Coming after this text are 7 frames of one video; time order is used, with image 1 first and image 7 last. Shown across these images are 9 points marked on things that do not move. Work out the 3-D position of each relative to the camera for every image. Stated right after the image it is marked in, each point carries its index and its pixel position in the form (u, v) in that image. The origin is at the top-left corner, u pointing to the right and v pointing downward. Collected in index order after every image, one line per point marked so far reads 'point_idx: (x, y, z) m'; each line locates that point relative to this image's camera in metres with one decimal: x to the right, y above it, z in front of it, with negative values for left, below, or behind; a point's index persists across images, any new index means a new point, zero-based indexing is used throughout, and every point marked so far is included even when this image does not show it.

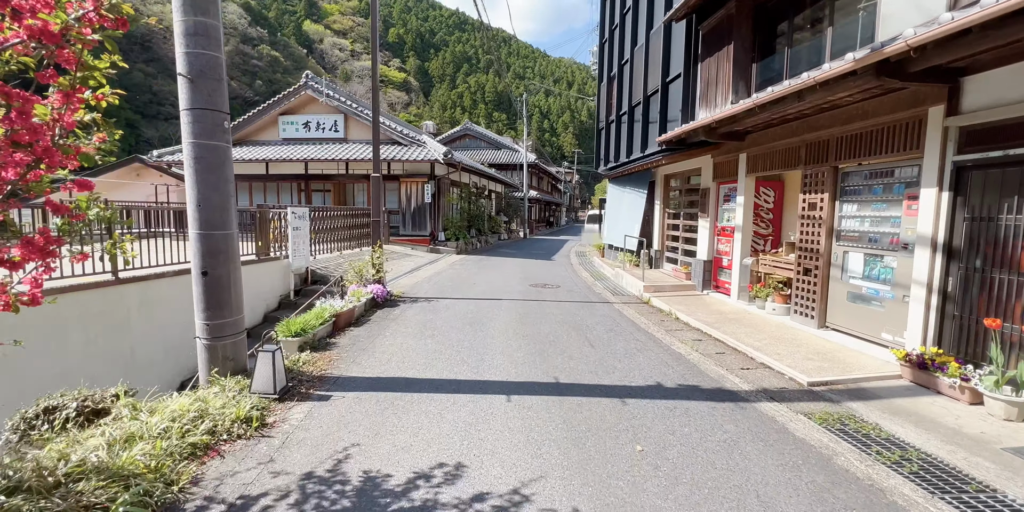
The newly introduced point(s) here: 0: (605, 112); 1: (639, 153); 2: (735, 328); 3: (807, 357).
0: (+2.9, +4.4, +14.0) m
1: (+3.0, +2.5, +10.9) m
2: (+2.9, -1.0, +6.0) m
3: (+3.1, -1.1, +4.8) m
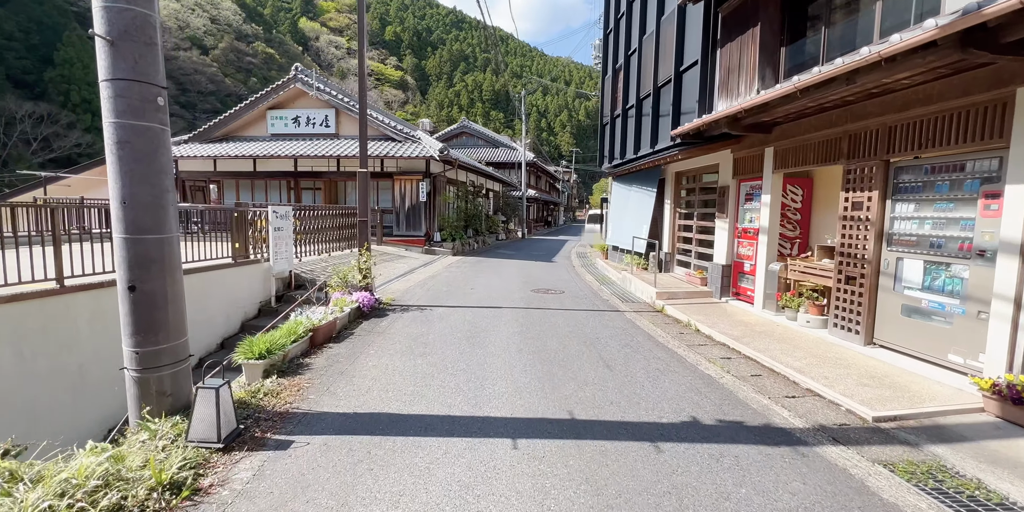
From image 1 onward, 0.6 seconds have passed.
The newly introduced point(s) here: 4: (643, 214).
0: (+2.9, +4.4, +13.3) m
1: (+3.0, +2.4, +10.2) m
2: (+3.0, -1.0, +5.3) m
3: (+3.1, -1.1, +4.1) m
4: (+3.0, +0.9, +10.7) m
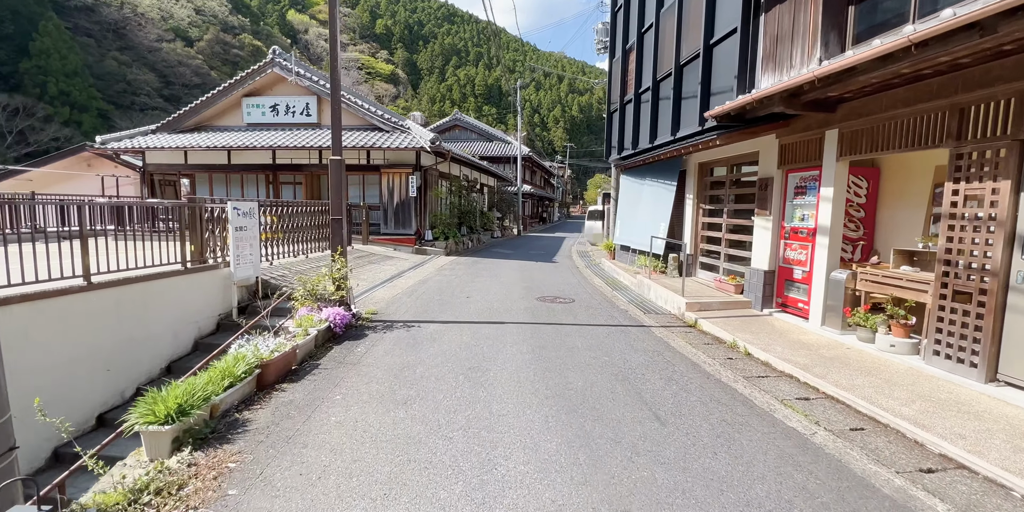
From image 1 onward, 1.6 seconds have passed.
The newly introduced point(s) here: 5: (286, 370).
0: (+2.8, +4.3, +12.1) m
1: (+3.0, +2.4, +9.0) m
2: (+3.1, -1.1, +4.1) m
3: (+3.3, -1.2, +2.9) m
4: (+3.1, +0.9, +9.5) m
5: (-2.0, -1.0, +4.0) m
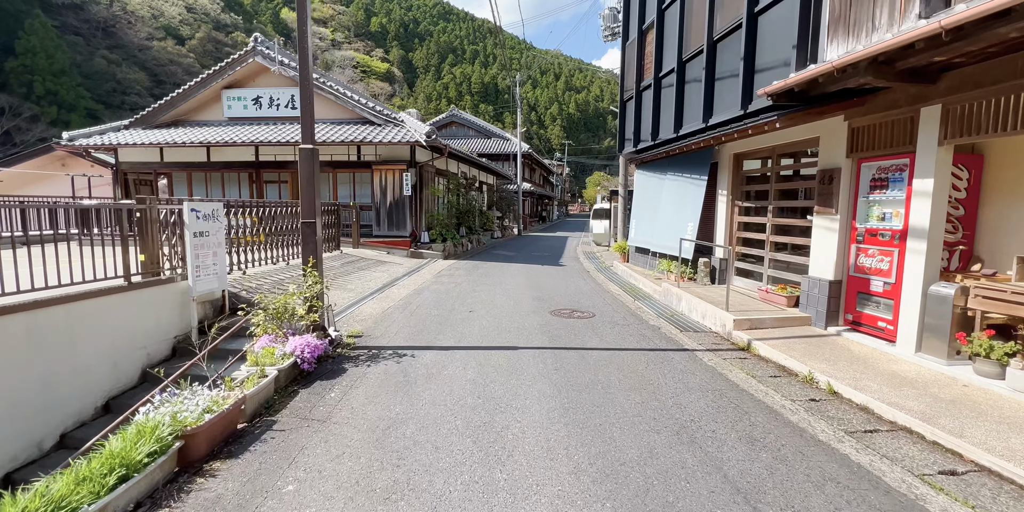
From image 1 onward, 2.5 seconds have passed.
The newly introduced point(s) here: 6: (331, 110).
0: (+2.9, +4.3, +11.0) m
1: (+3.2, +2.3, +7.9) m
2: (+3.2, -1.2, +3.0) m
3: (+3.4, -1.3, +1.8) m
4: (+3.2, +0.8, +8.4) m
5: (-1.8, -1.2, +2.9) m
6: (-5.9, +4.8, +14.8) m
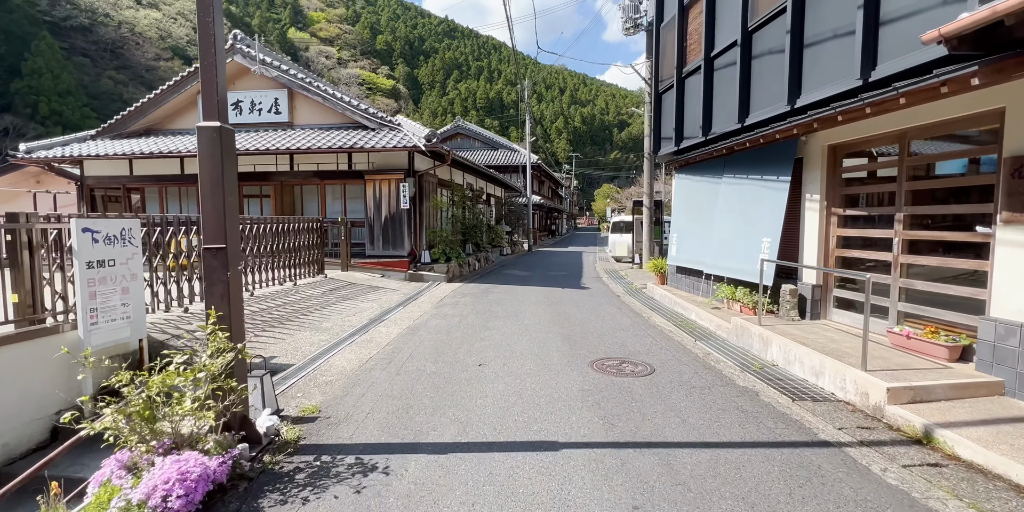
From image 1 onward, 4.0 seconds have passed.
0: (+3.2, +3.8, +9.2) m
1: (+3.4, +1.9, +6.0) m
2: (+3.5, -1.4, +1.0) m
3: (+3.6, -1.5, -0.2) m
4: (+3.5, +0.5, +6.5) m
5: (-1.6, -1.4, +1.0) m
6: (-5.6, +4.1, +13.1) m
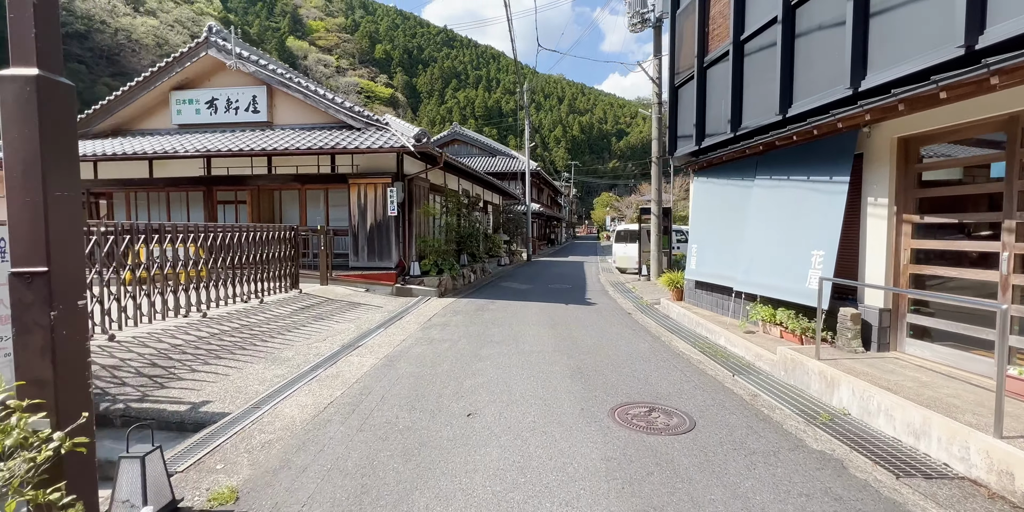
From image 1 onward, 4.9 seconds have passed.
0: (+3.2, +3.6, +8.2) m
1: (+3.4, +1.8, +5.0) m
2: (+3.5, -1.5, -0.1) m
3: (+3.6, -1.5, -1.3) m
4: (+3.5, +0.3, +5.4) m
5: (-1.6, -1.5, -0.1) m
6: (-5.6, +3.8, +12.1) m
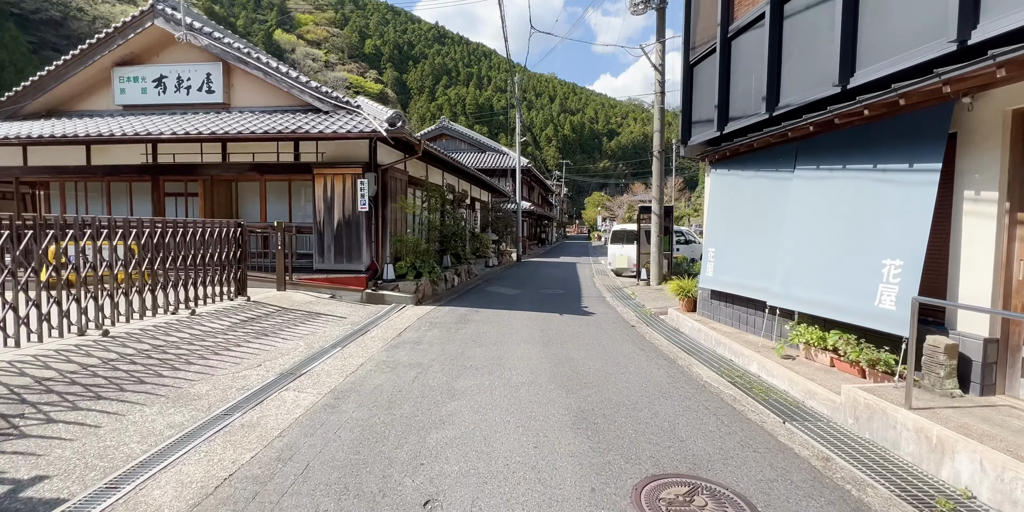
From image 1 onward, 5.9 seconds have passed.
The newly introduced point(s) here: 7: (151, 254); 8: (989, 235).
0: (+3.0, +3.5, +7.0) m
1: (+3.3, +1.7, +3.8) m
2: (+3.4, -1.6, -1.2) m
3: (+3.6, -1.6, -2.5) m
4: (+3.3, +0.2, +4.2) m
5: (-1.6, -1.5, -1.4) m
6: (-5.9, +3.8, +10.7) m
7: (-5.1, 0.0, +6.2) m
8: (+3.7, +0.2, +3.6) m
